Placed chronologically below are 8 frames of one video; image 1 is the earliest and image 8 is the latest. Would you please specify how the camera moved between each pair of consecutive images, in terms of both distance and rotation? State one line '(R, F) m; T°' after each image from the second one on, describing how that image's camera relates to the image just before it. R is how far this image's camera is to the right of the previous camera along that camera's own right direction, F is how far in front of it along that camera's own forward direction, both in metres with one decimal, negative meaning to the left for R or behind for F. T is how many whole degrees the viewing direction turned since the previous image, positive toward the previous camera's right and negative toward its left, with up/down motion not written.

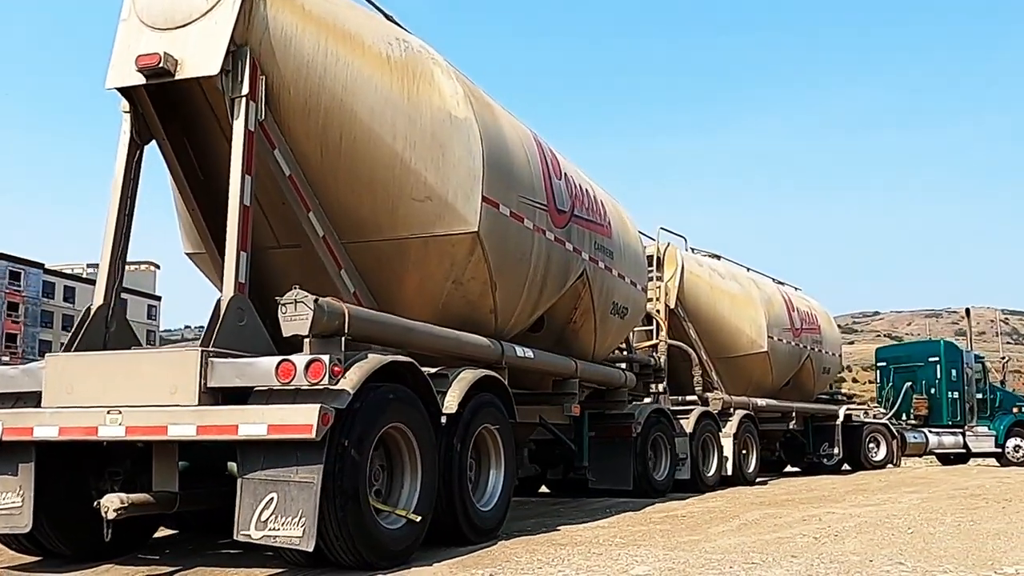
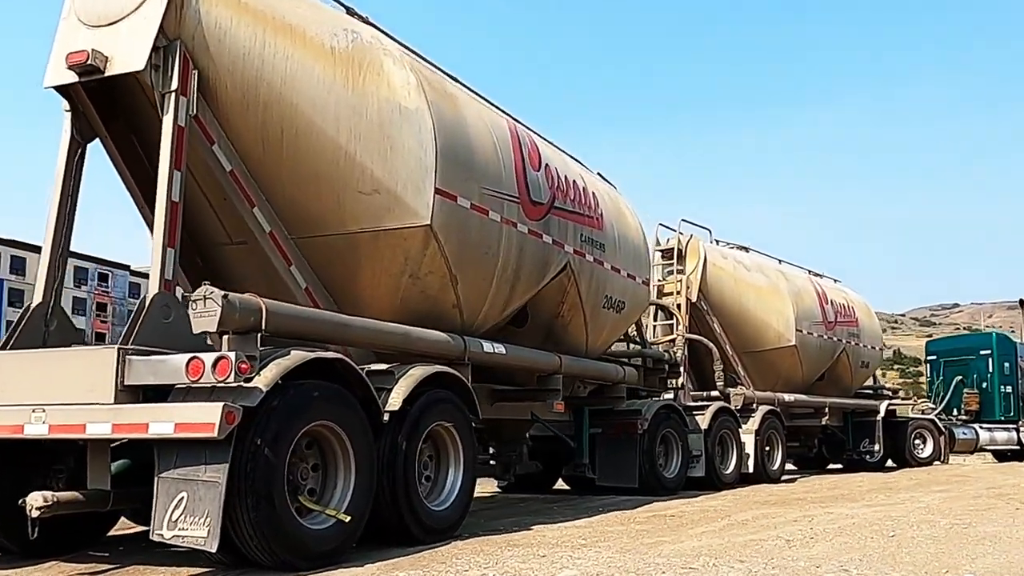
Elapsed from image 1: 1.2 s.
(+1.0, +0.3) m; -4°
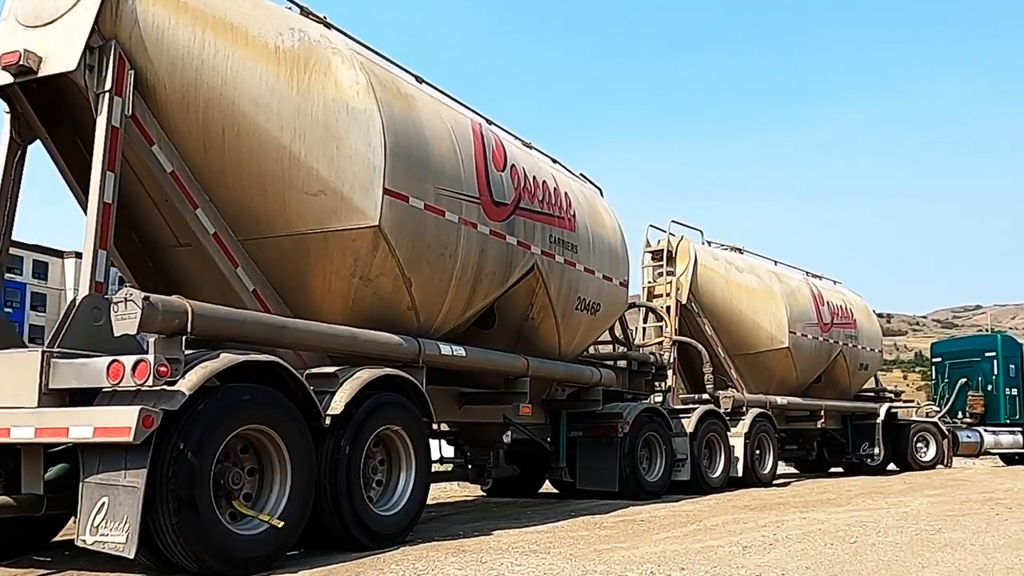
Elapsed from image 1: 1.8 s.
(+0.6, +0.1) m; -1°
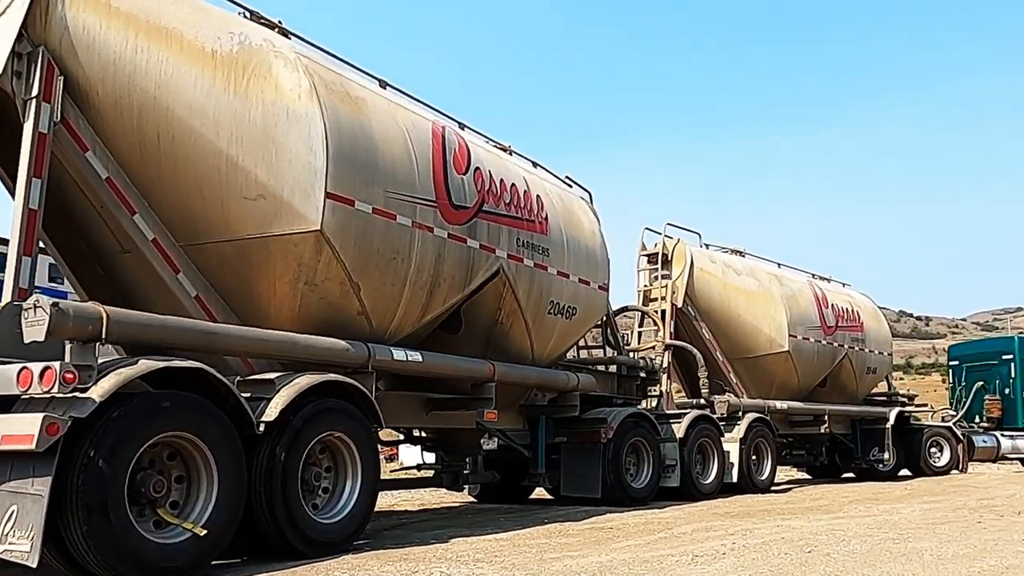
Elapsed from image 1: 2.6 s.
(+0.8, +0.1) m; -2°
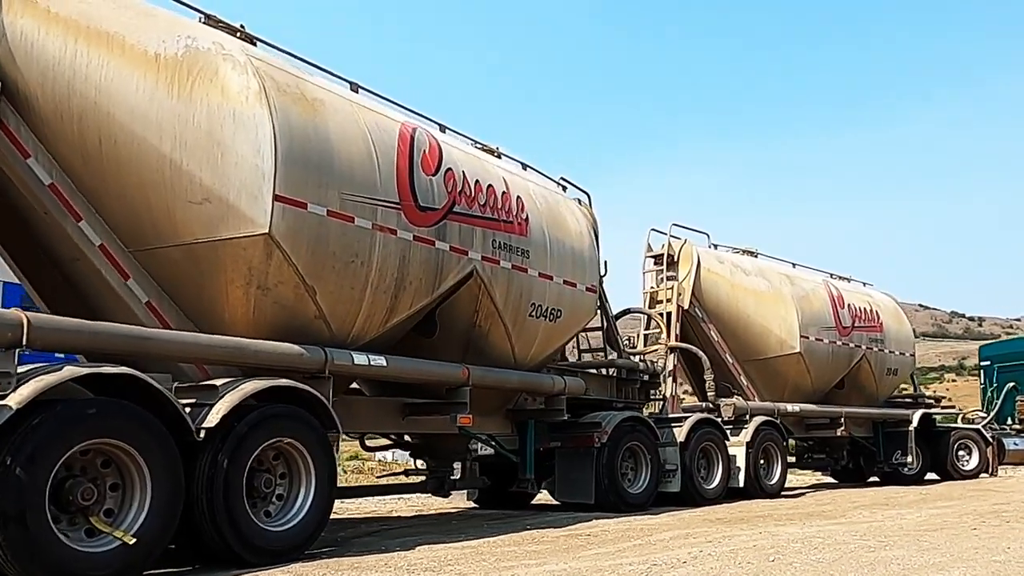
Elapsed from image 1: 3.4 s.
(+0.8, +0.2) m; -3°
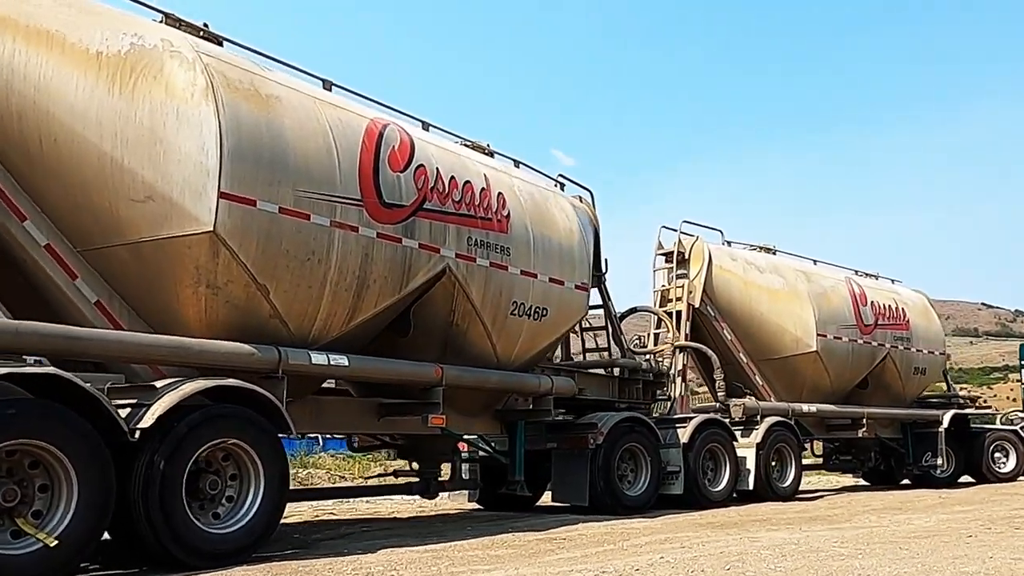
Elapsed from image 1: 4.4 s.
(+0.9, +0.3) m; -3°
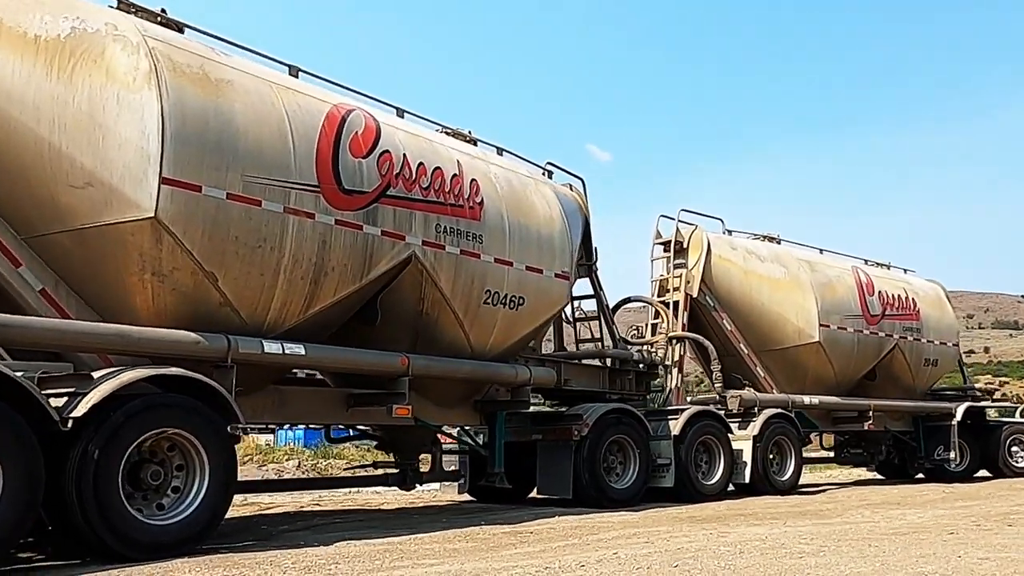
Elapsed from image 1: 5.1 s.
(+0.7, +0.2) m; -2°
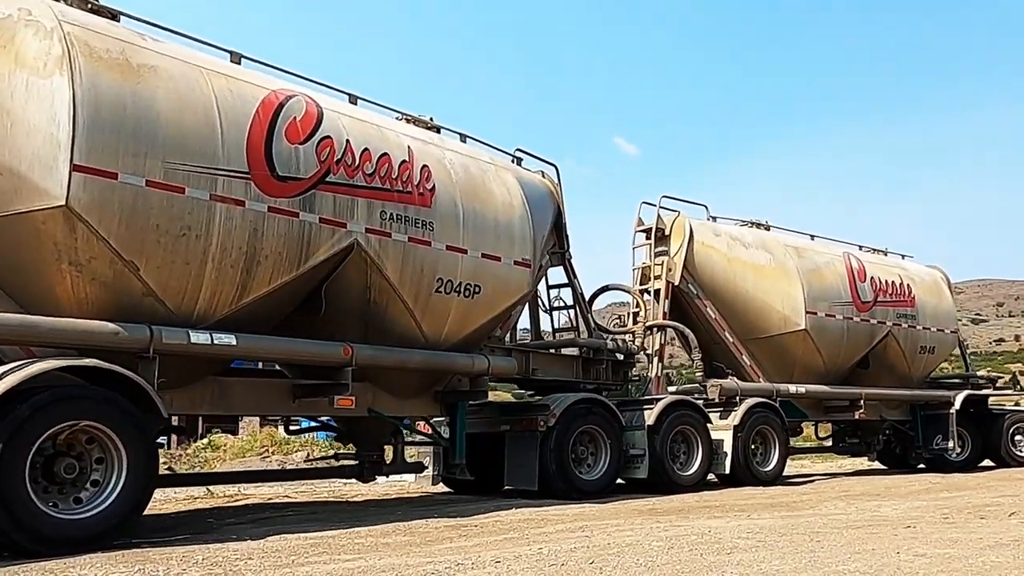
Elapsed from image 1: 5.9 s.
(+0.8, +0.3) m; -2°
